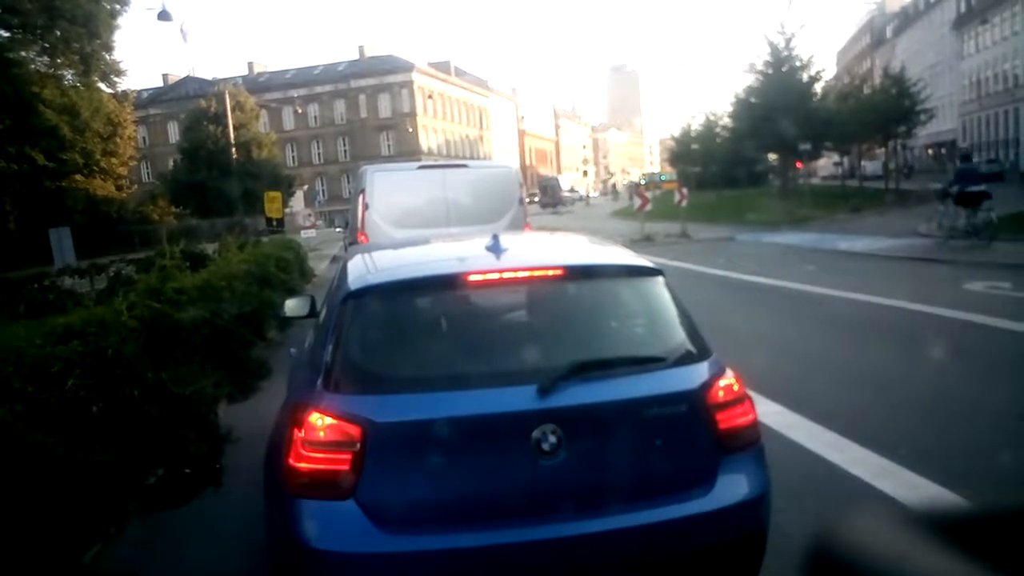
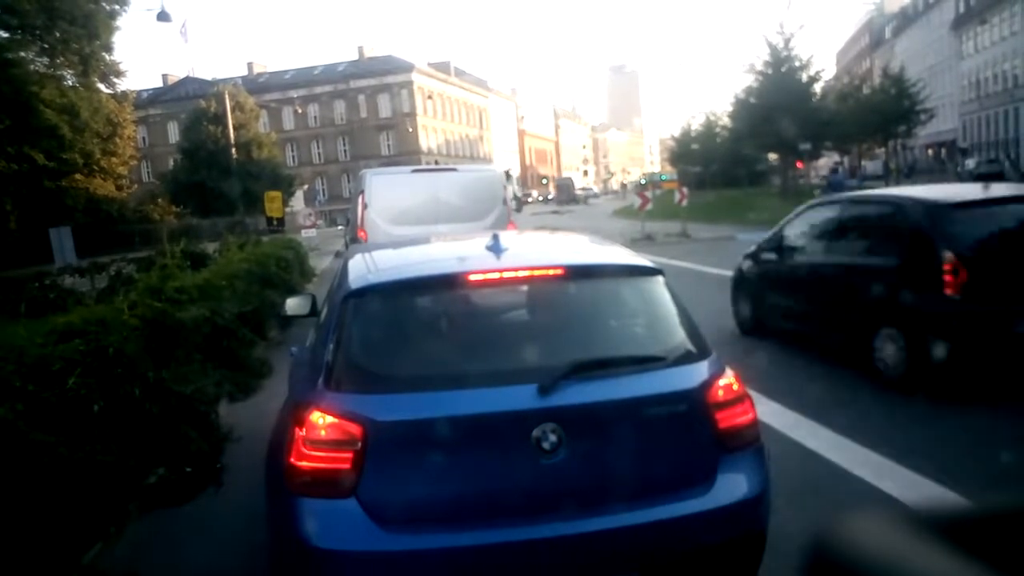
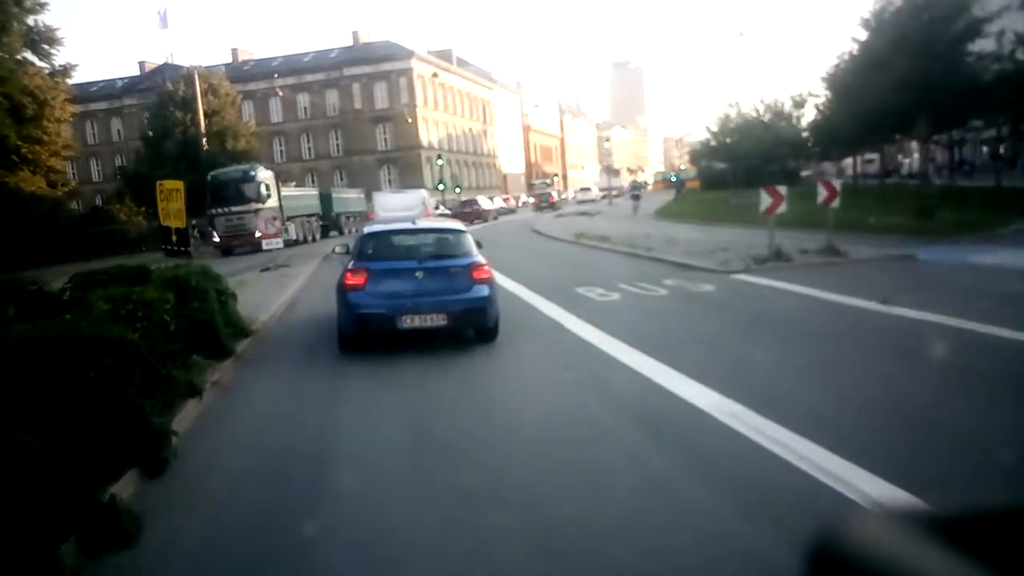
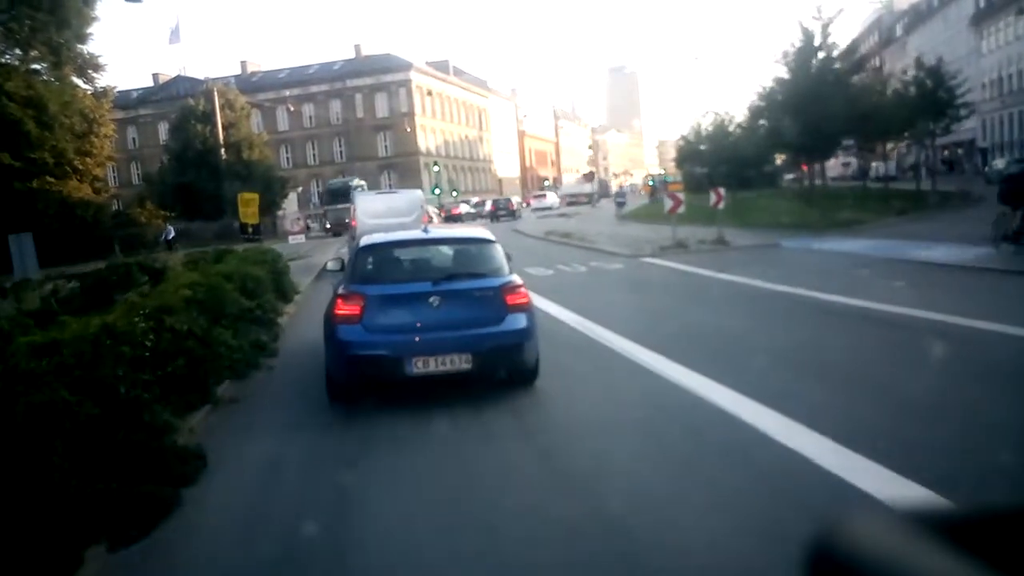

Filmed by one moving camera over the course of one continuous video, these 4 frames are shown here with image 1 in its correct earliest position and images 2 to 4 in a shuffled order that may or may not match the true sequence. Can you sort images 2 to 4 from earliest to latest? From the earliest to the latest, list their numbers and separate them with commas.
2, 4, 3
